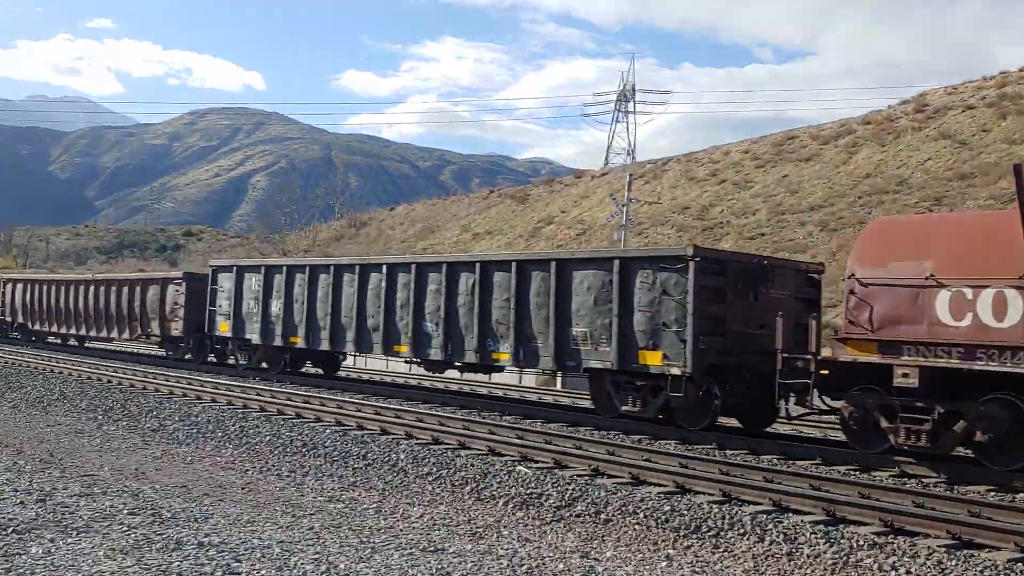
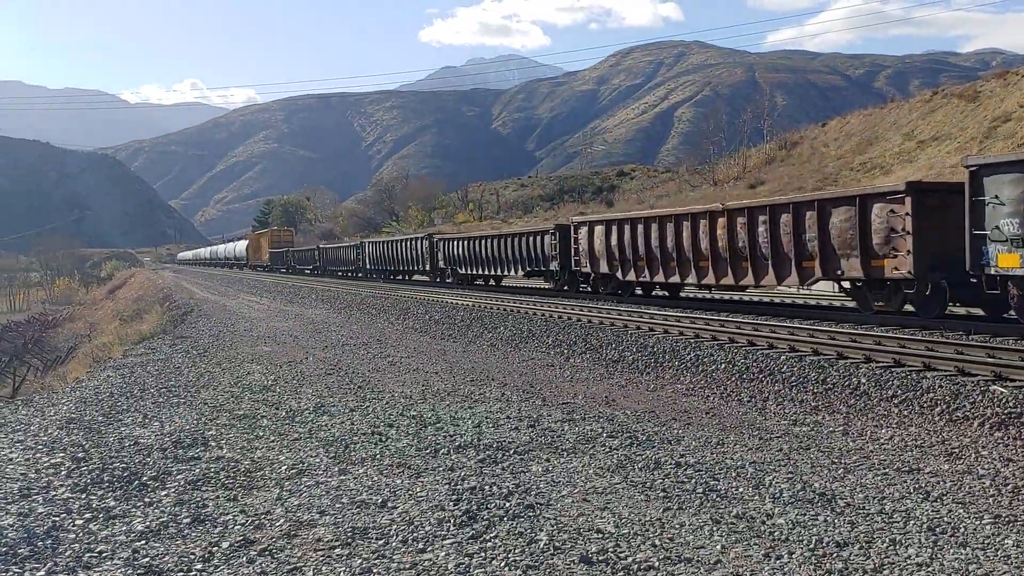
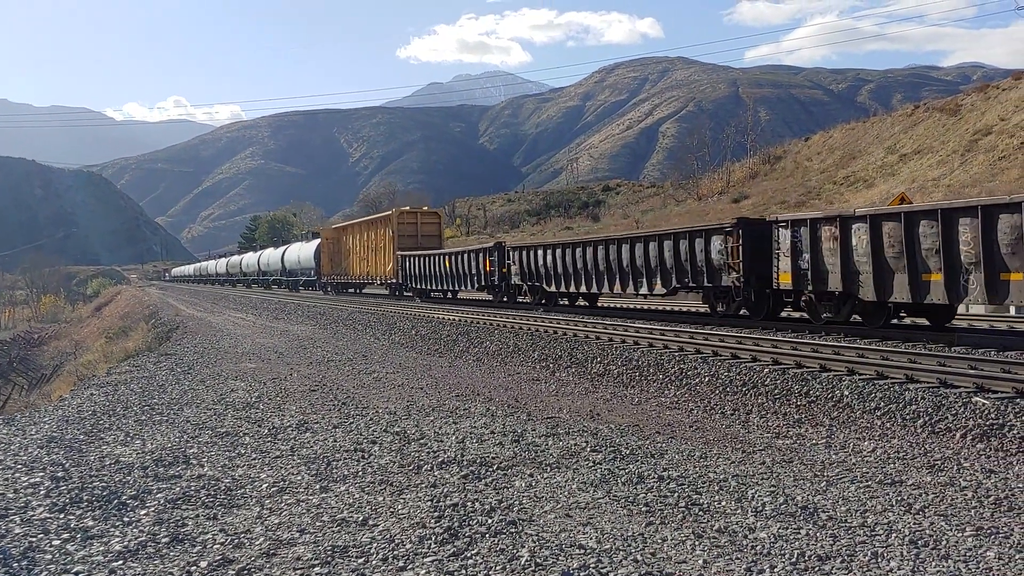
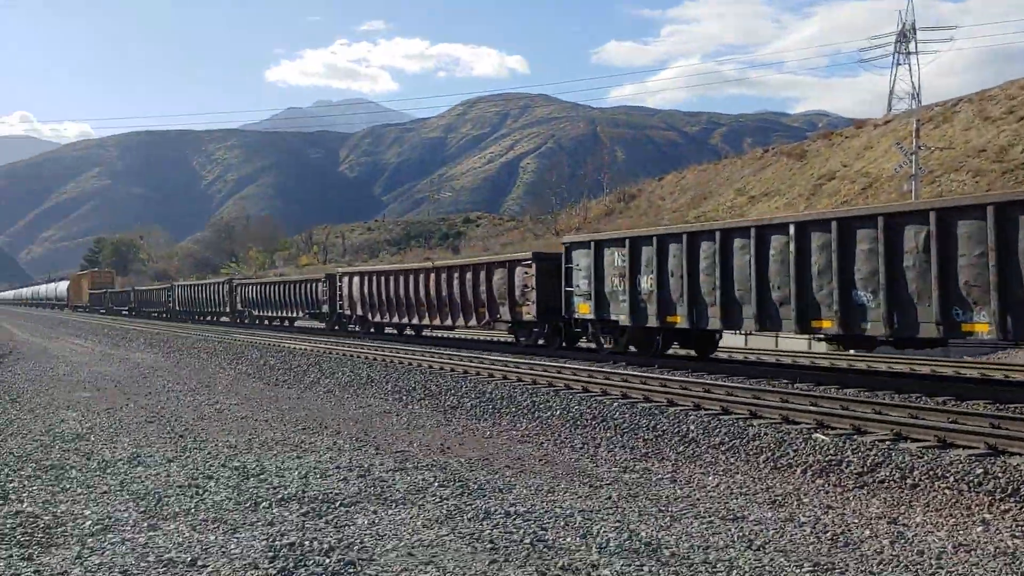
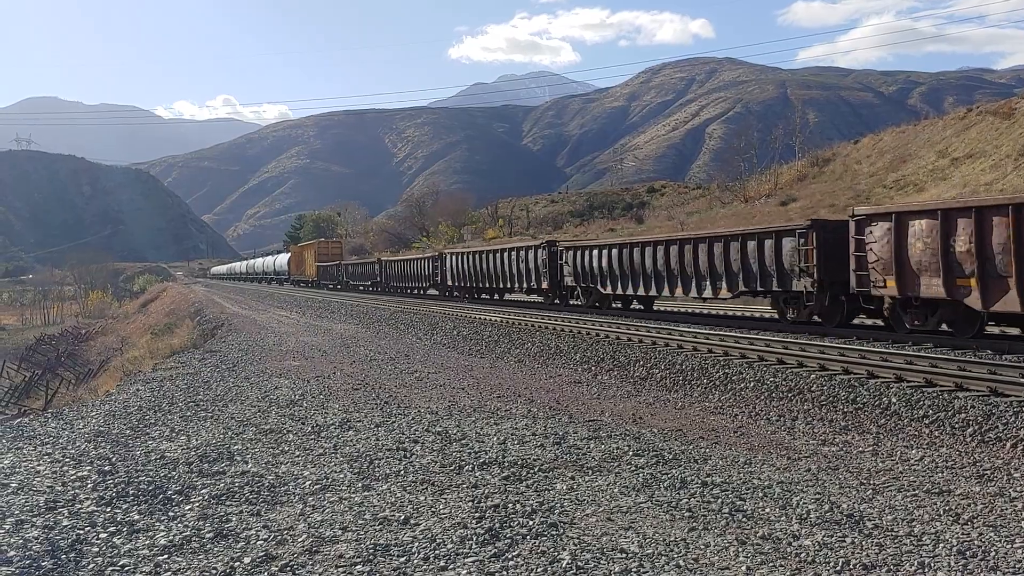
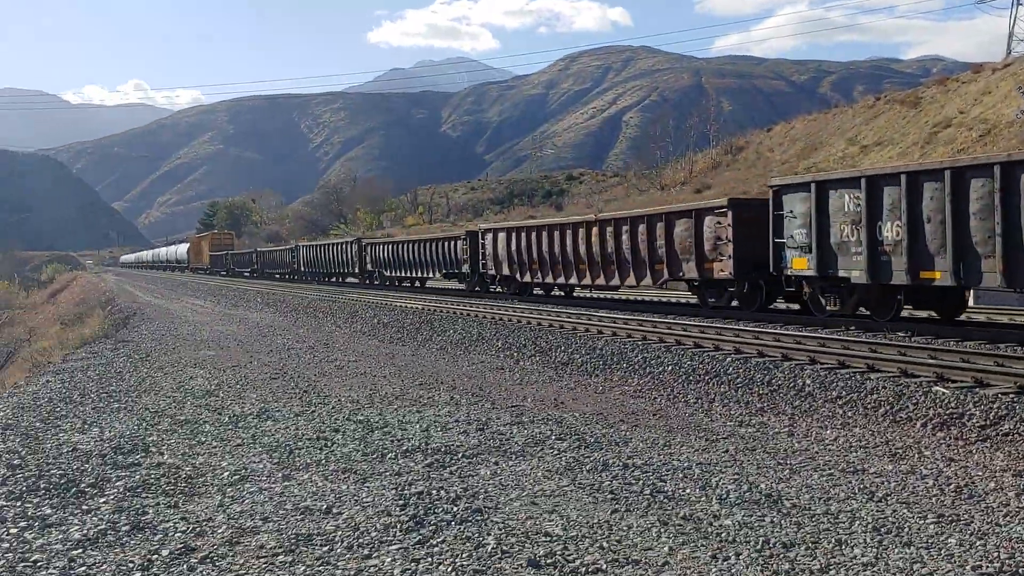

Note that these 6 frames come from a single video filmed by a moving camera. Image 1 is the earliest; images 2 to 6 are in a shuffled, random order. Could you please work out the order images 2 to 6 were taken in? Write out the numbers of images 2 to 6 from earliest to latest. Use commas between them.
4, 6, 2, 5, 3
